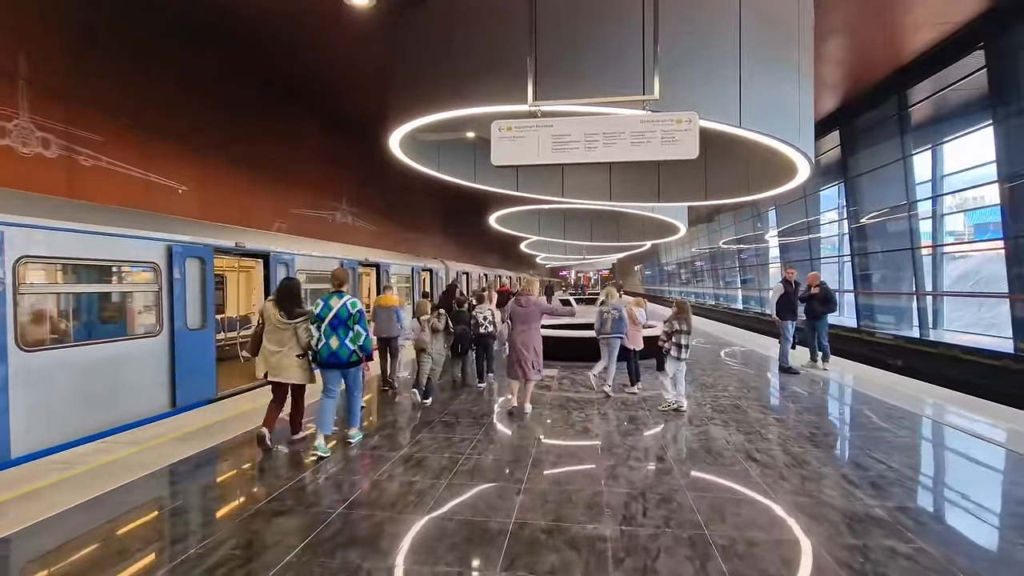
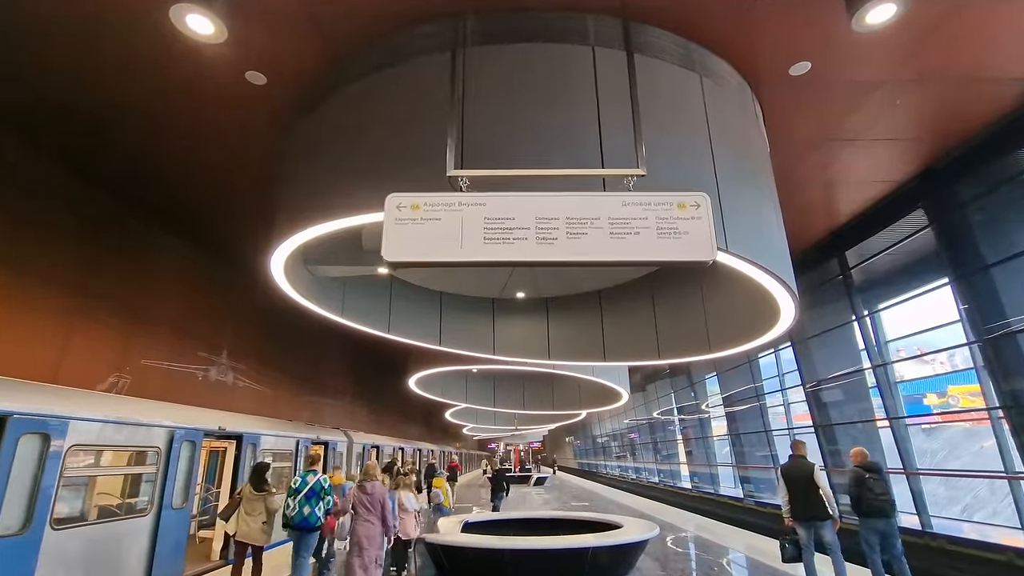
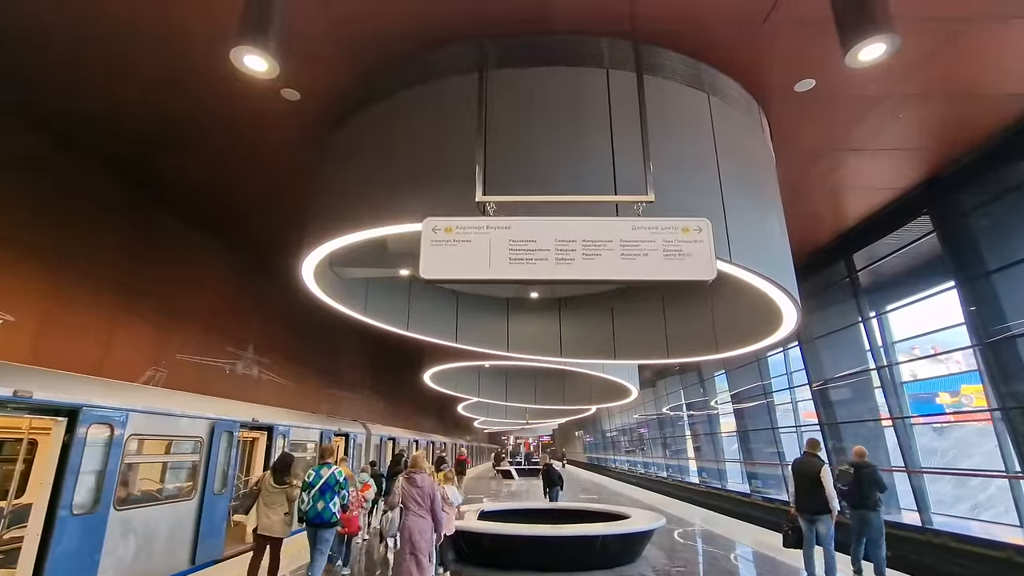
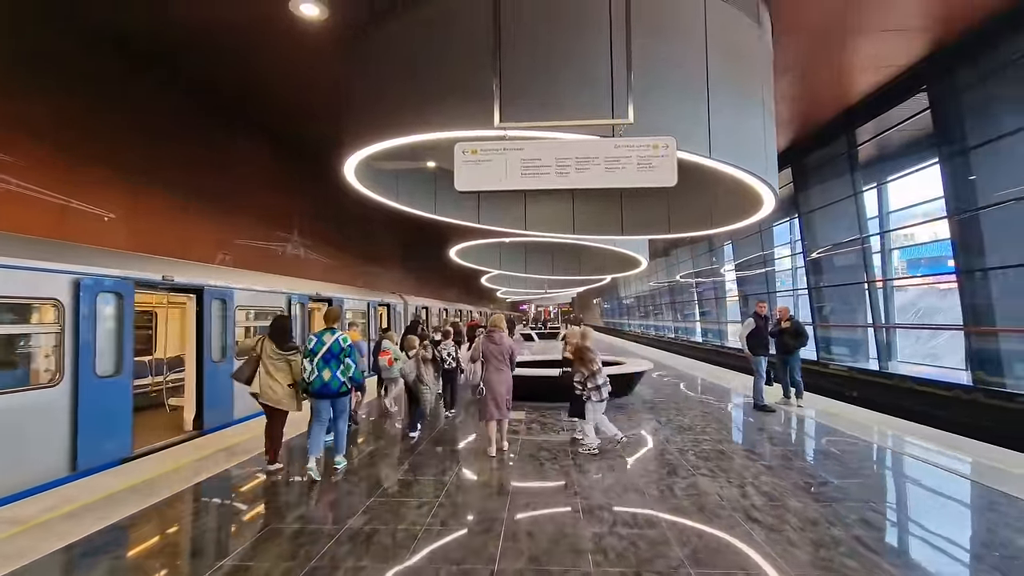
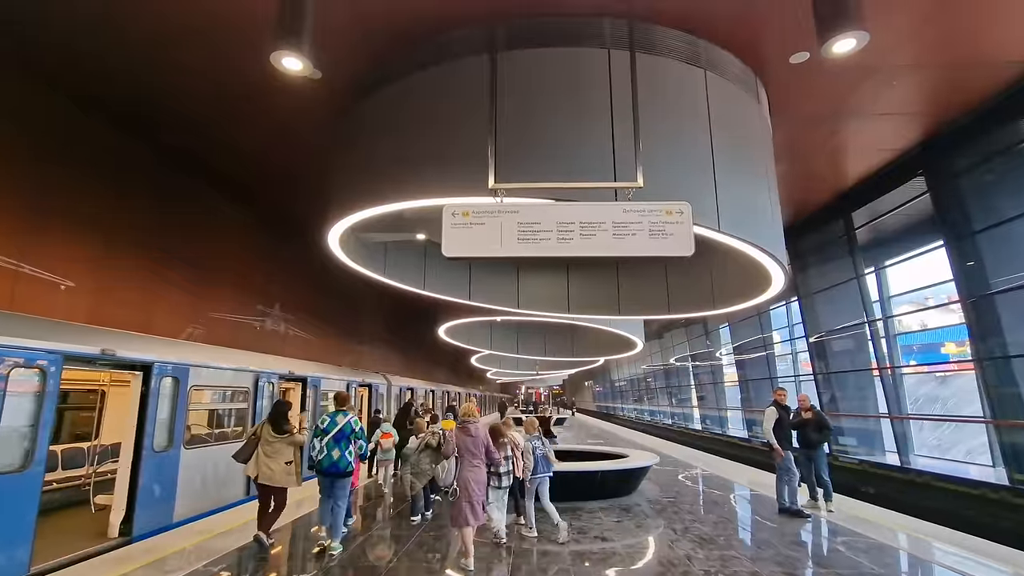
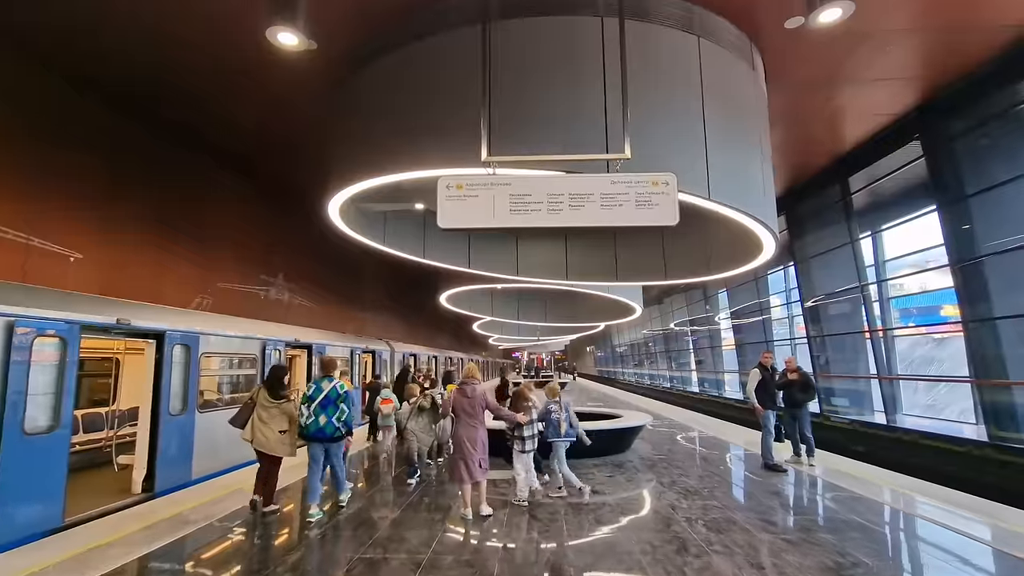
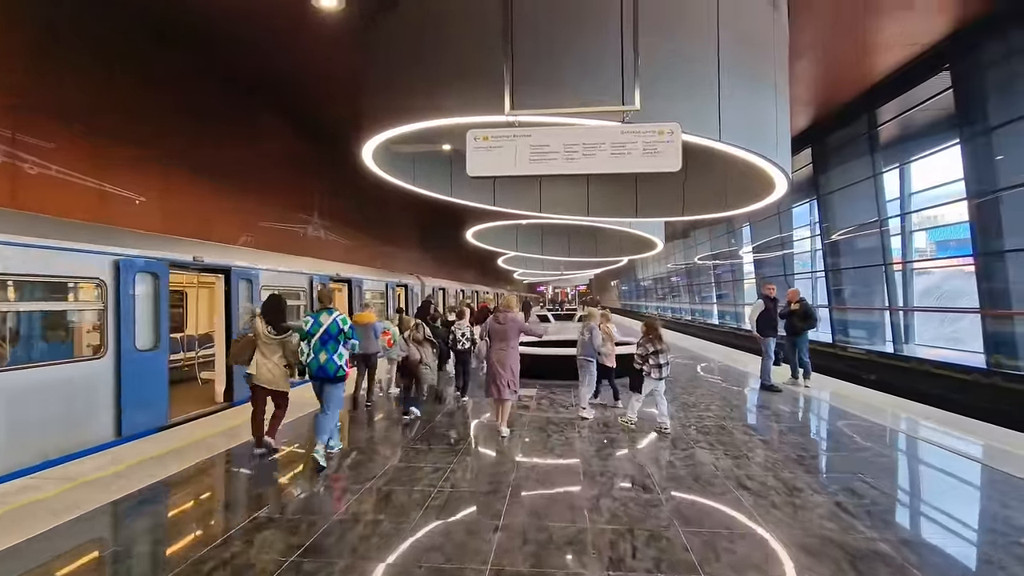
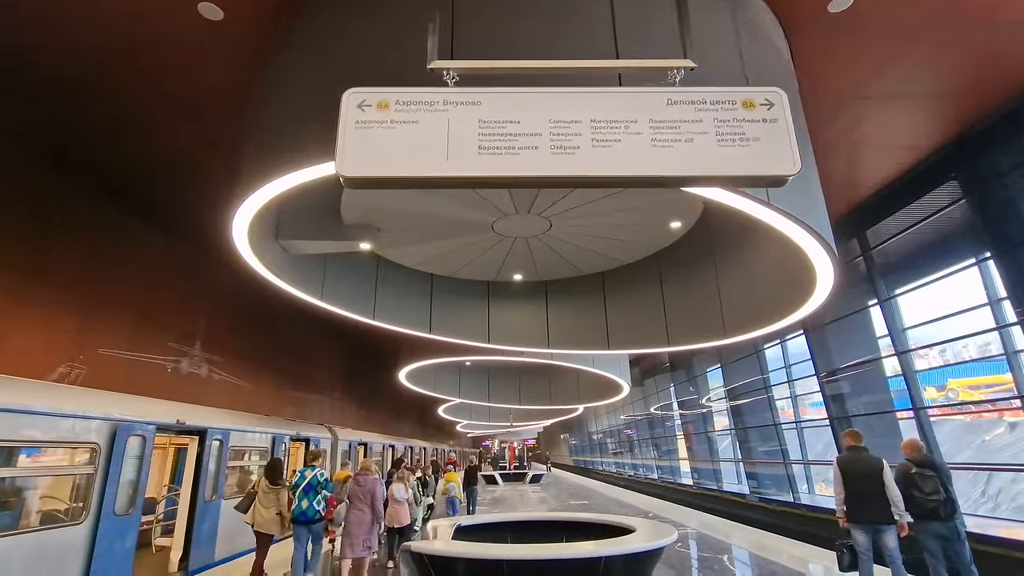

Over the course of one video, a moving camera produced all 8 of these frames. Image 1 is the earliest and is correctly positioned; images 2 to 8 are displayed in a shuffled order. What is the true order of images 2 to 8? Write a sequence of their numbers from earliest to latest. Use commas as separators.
7, 4, 6, 5, 3, 2, 8
